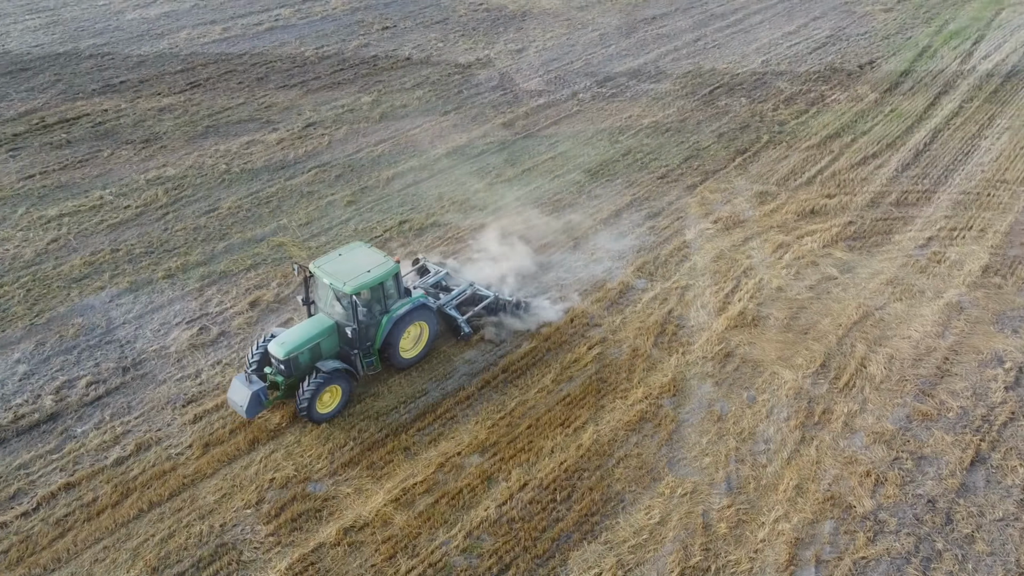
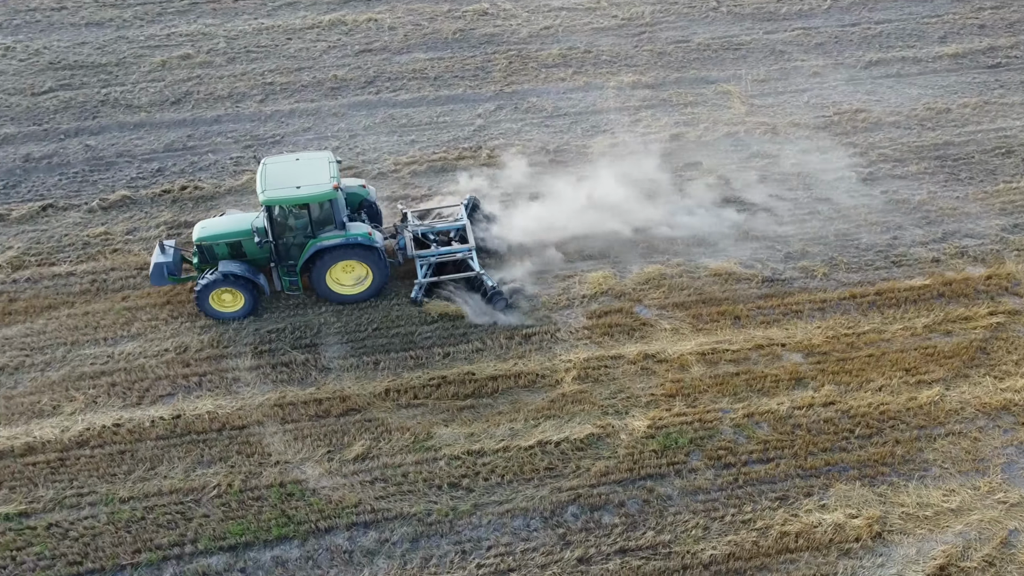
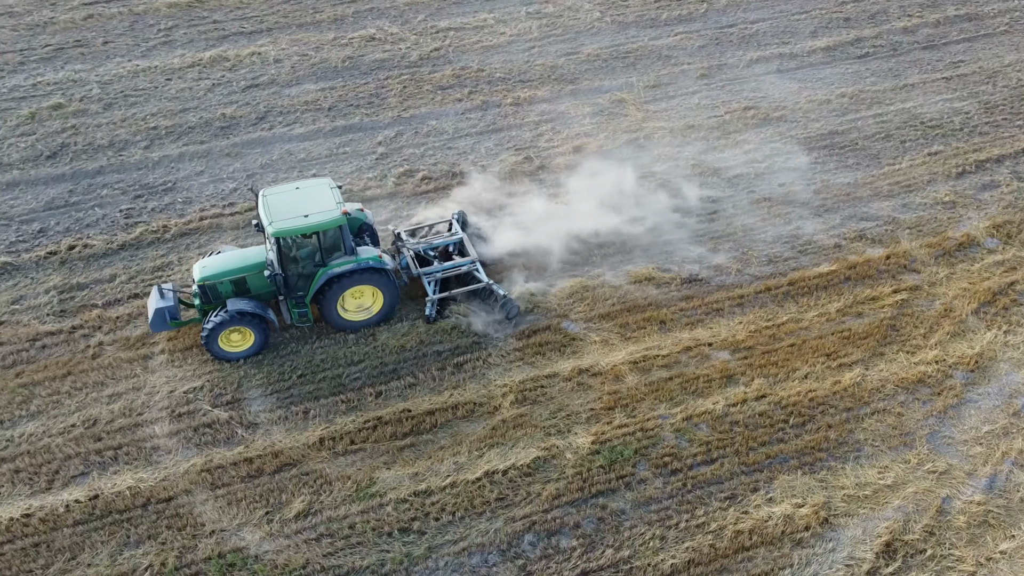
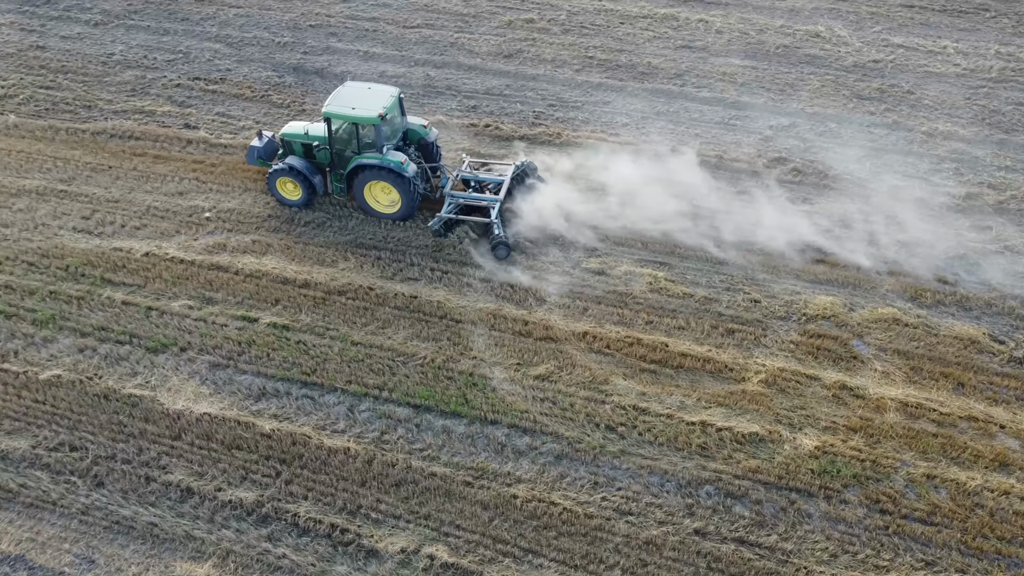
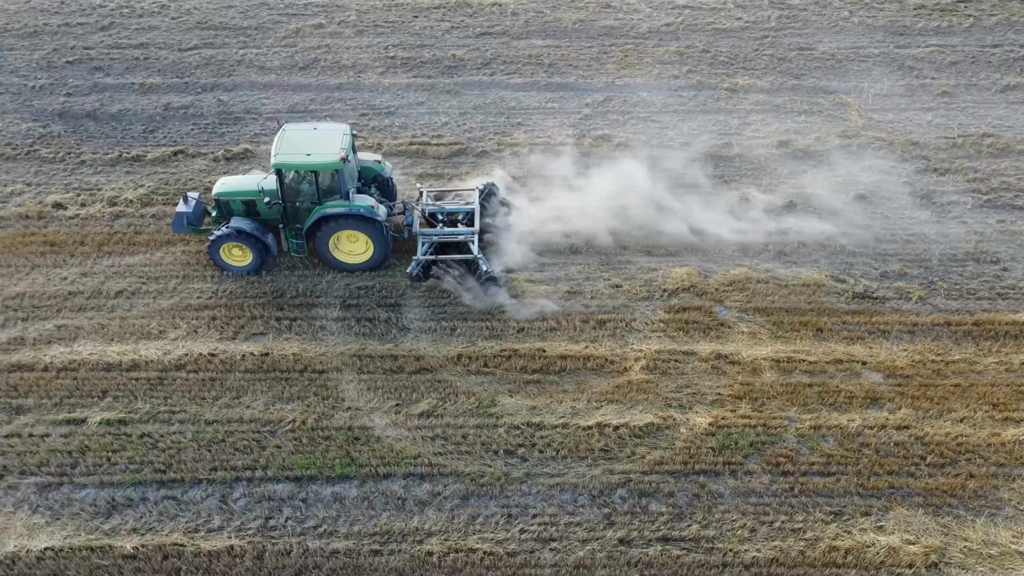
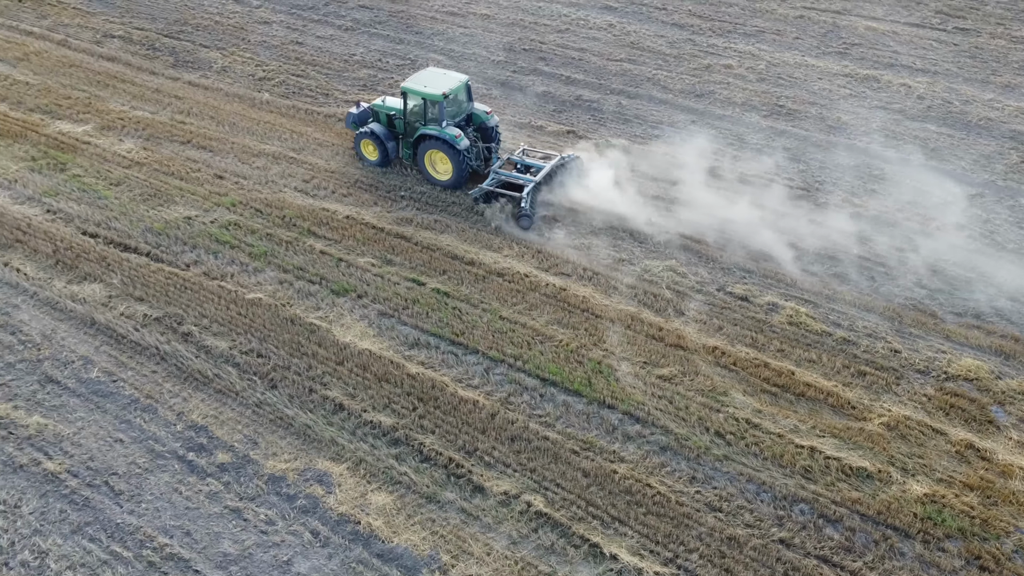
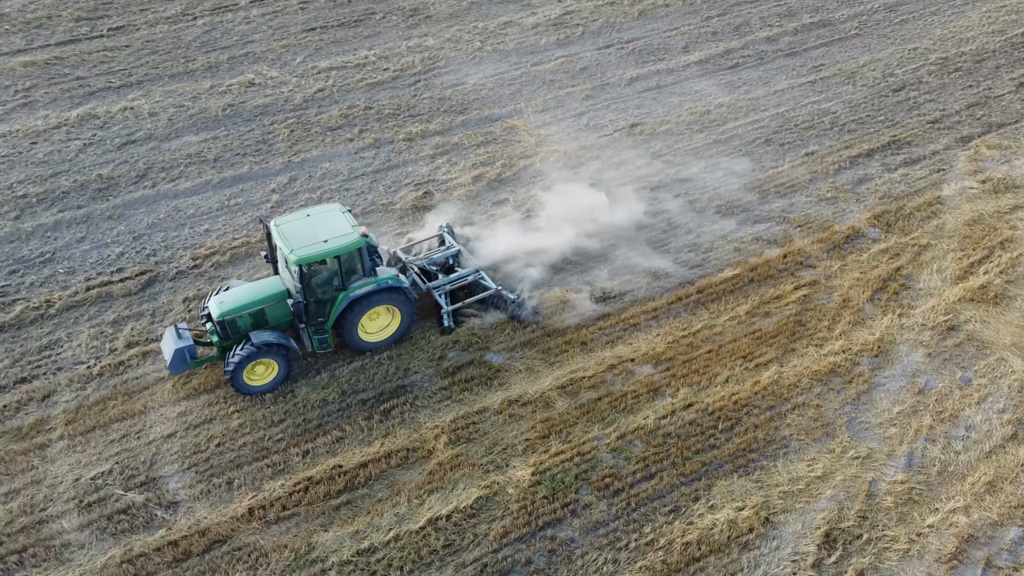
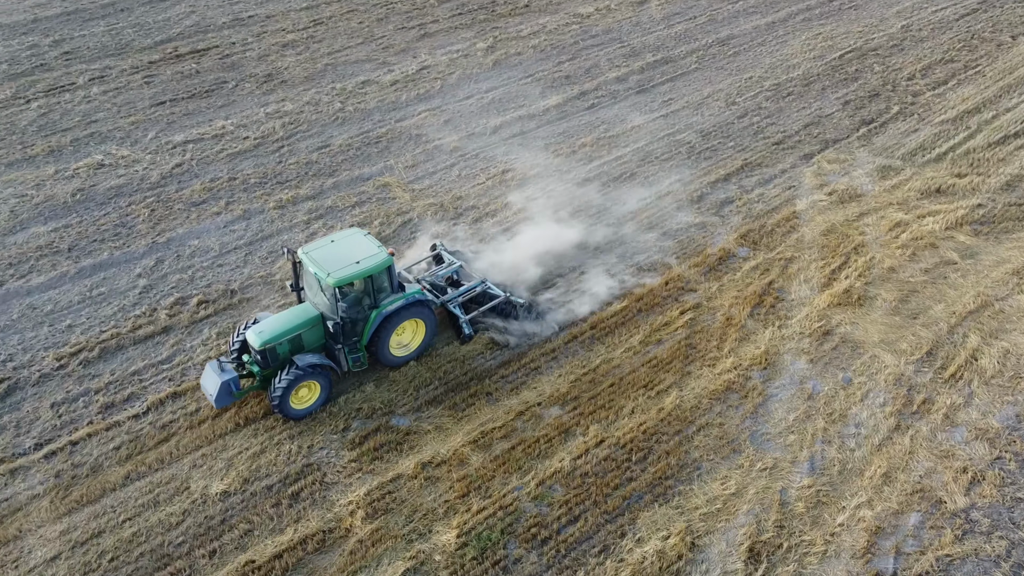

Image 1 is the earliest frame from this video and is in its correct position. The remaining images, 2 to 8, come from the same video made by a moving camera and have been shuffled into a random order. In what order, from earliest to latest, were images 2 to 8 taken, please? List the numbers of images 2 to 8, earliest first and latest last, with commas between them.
8, 7, 3, 2, 5, 4, 6
